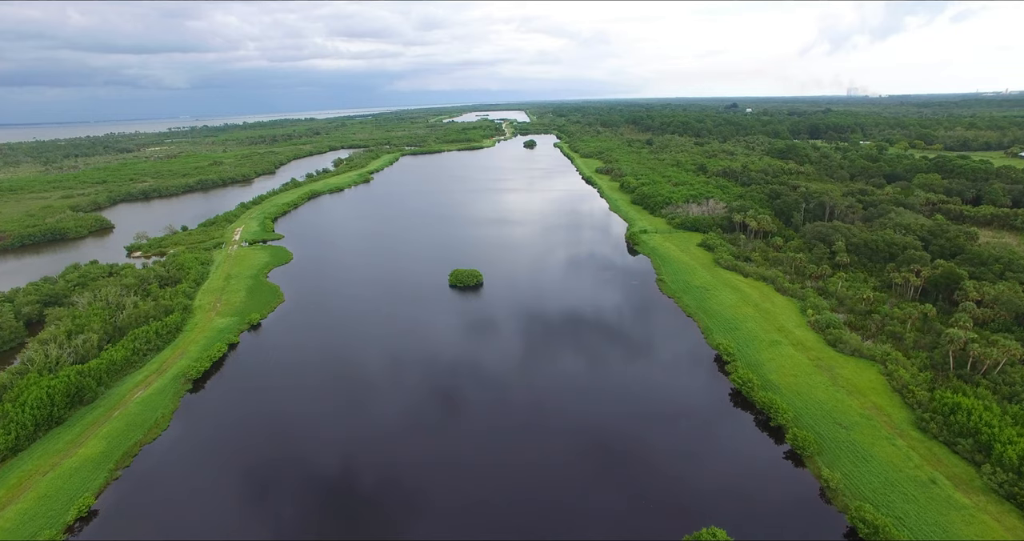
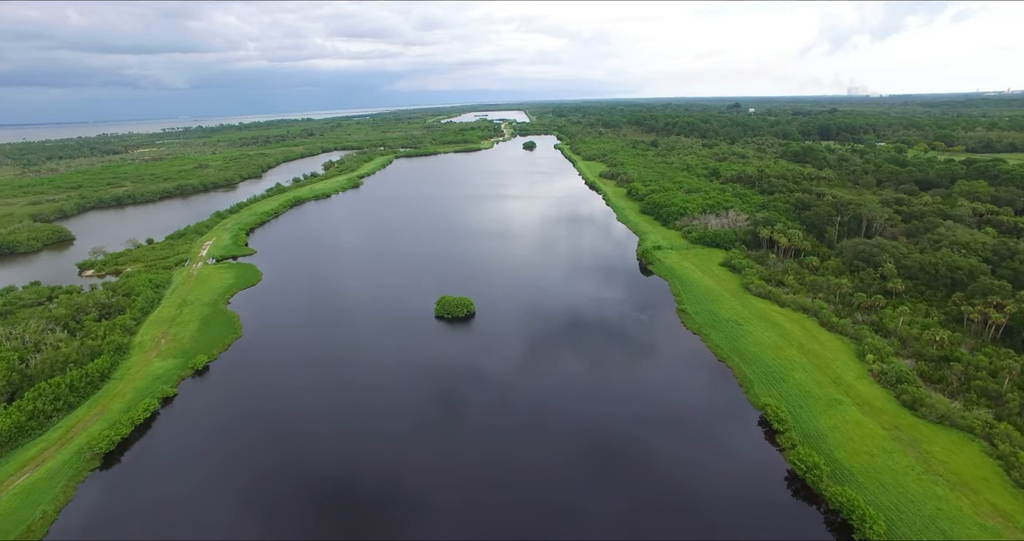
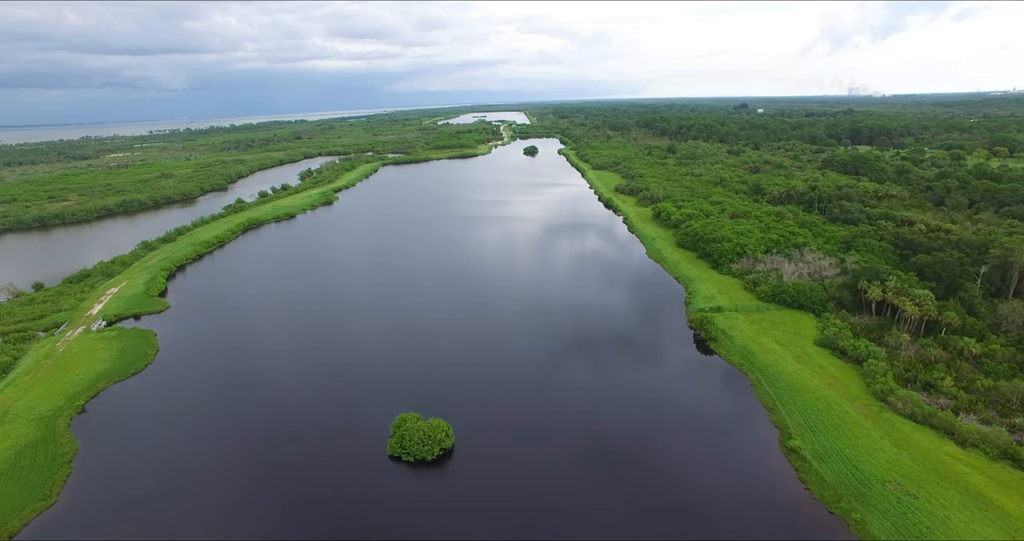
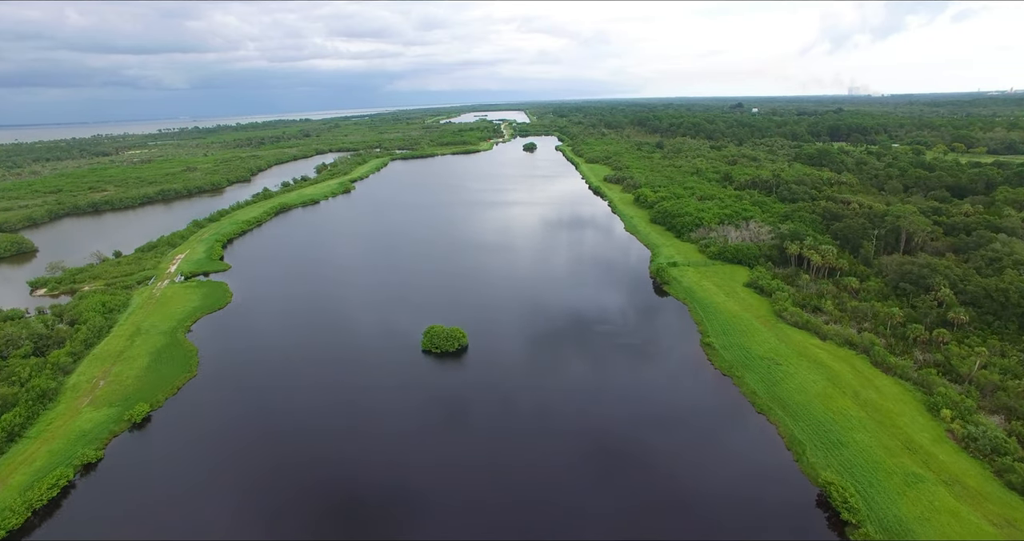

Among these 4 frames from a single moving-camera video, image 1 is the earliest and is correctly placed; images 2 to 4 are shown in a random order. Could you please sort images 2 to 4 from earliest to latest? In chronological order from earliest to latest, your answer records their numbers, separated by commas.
2, 4, 3
